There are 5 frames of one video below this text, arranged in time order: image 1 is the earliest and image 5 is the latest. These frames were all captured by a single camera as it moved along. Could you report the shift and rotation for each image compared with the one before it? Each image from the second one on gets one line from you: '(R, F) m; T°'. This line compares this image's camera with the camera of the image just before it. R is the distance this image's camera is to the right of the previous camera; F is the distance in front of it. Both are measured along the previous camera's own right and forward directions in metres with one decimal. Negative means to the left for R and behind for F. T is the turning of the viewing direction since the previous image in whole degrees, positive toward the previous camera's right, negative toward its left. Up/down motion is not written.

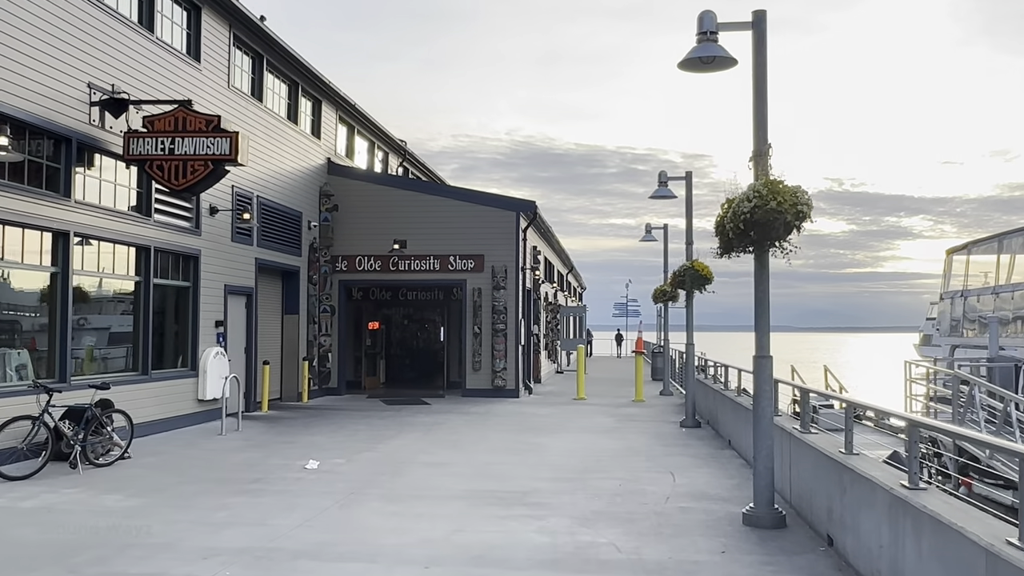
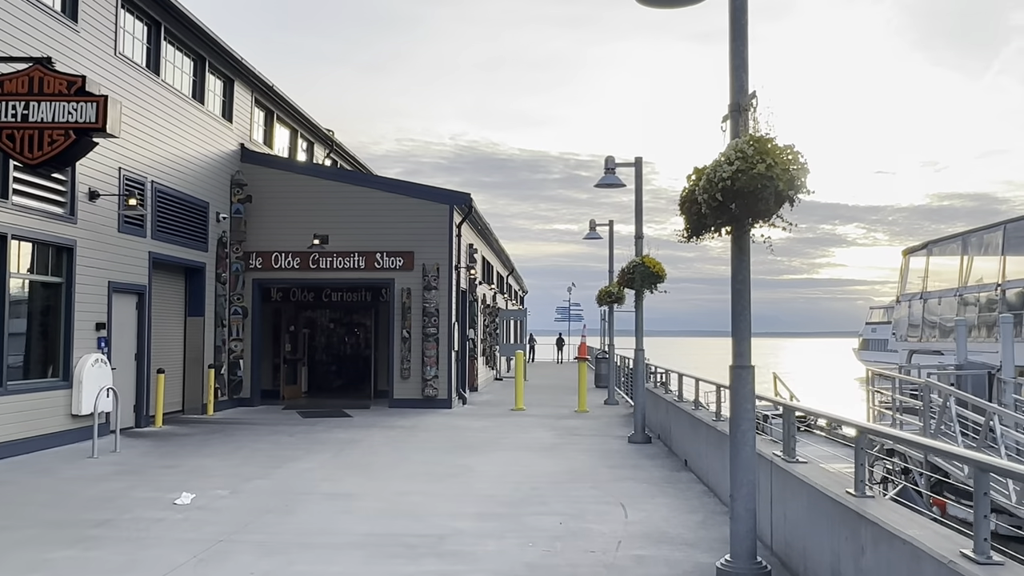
(+0.2, +1.6) m; +4°
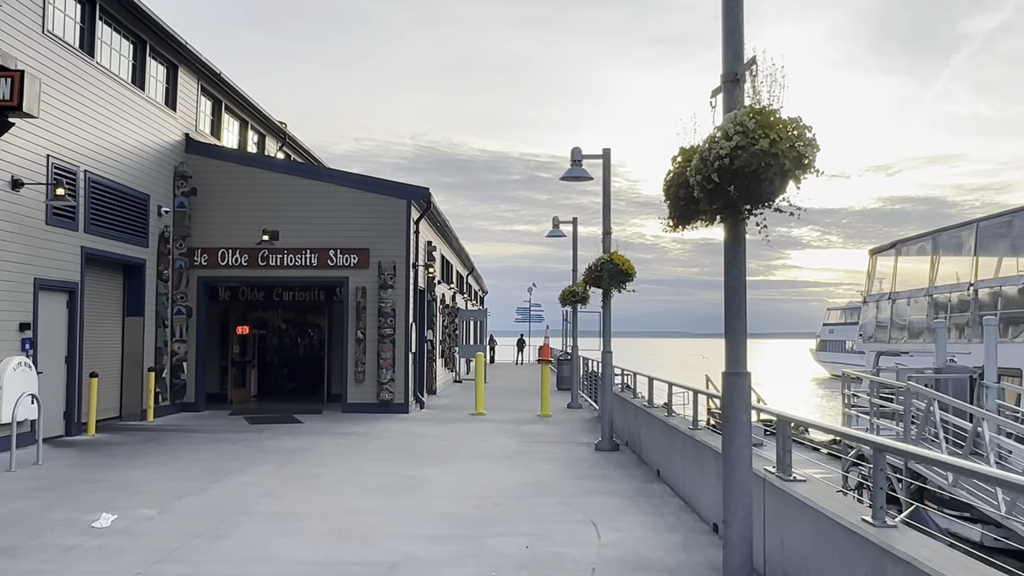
(0.0, +0.7) m; +2°
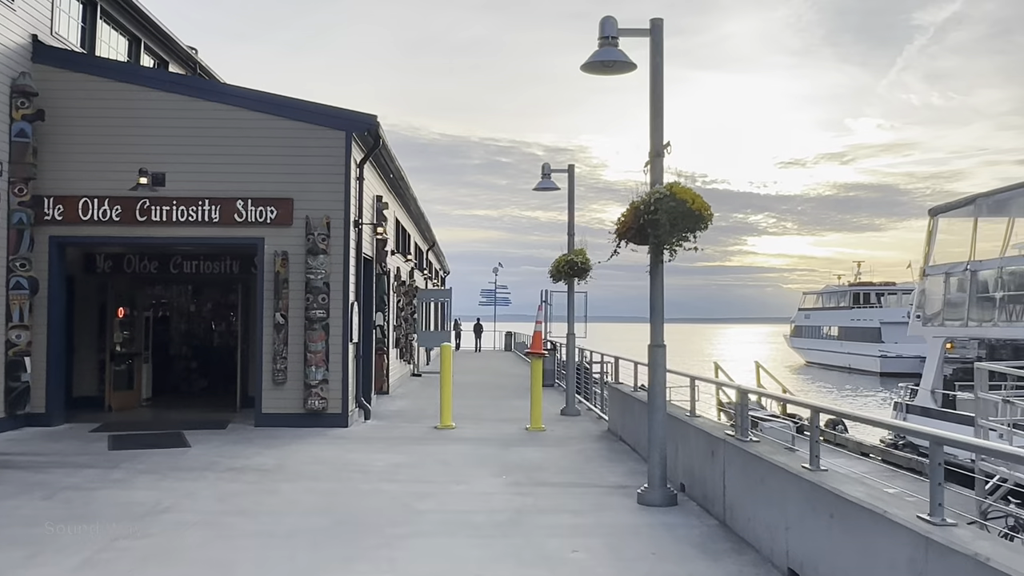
(-0.3, +4.6) m; +3°
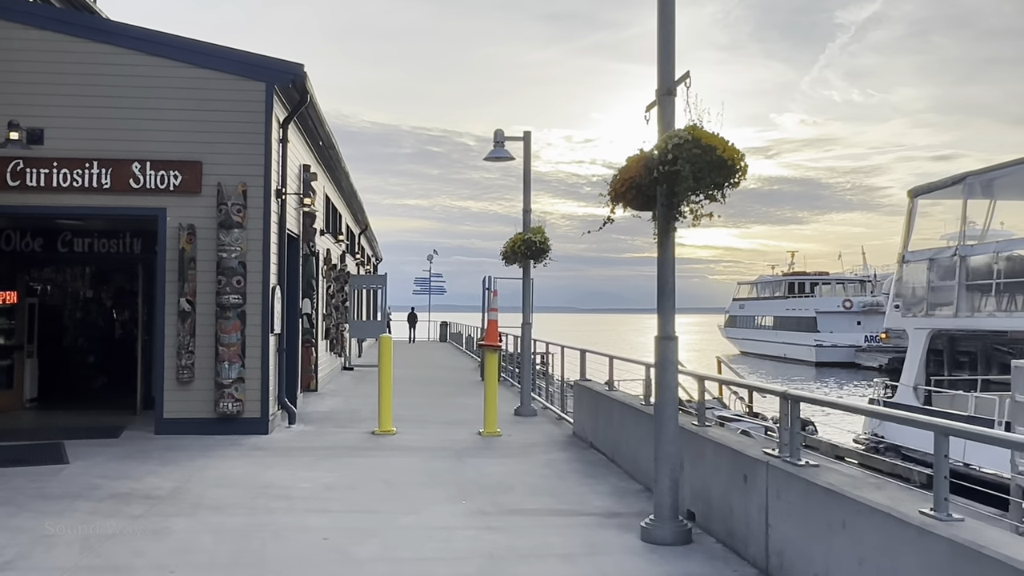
(-0.2, +1.7) m; +4°
